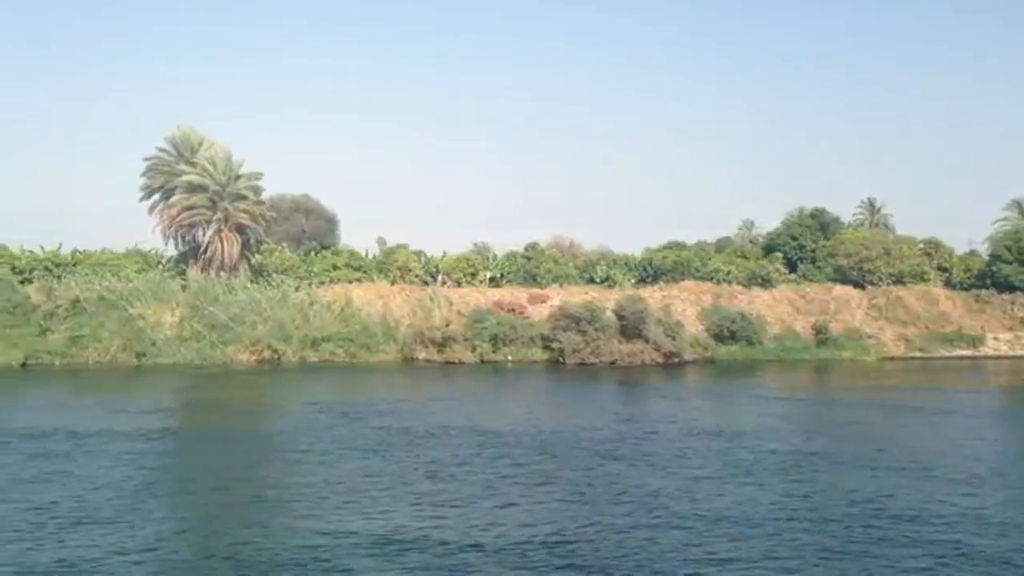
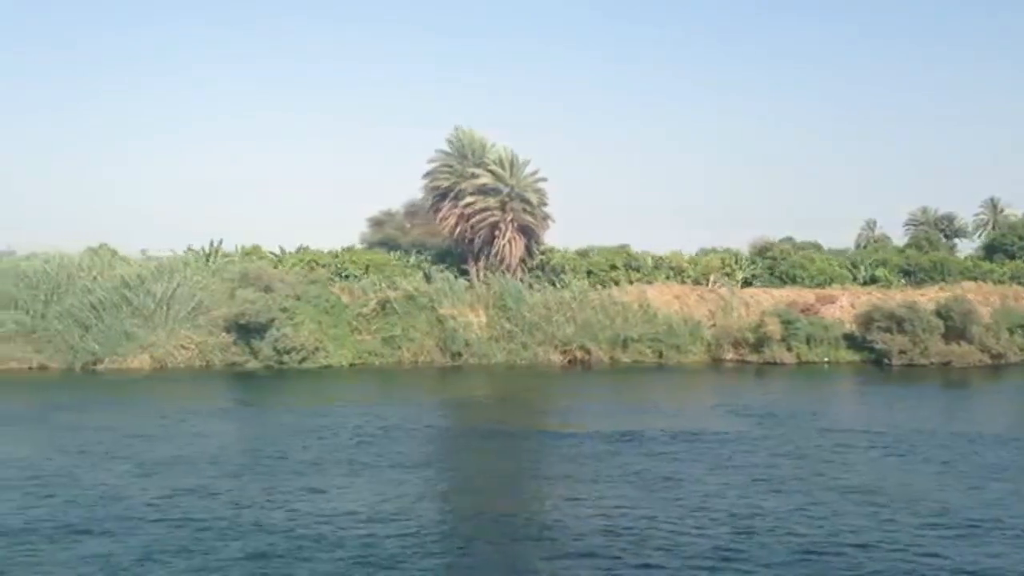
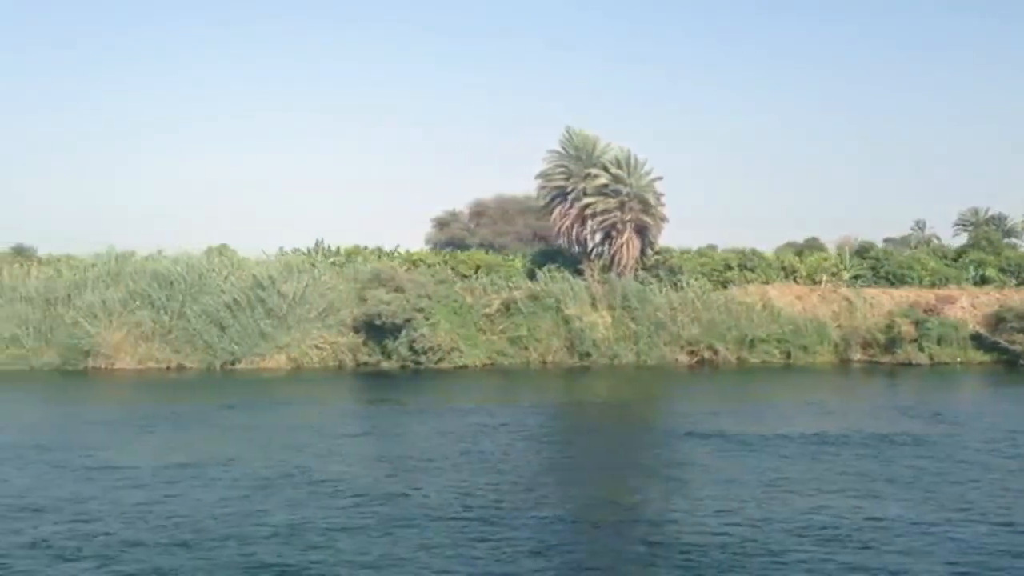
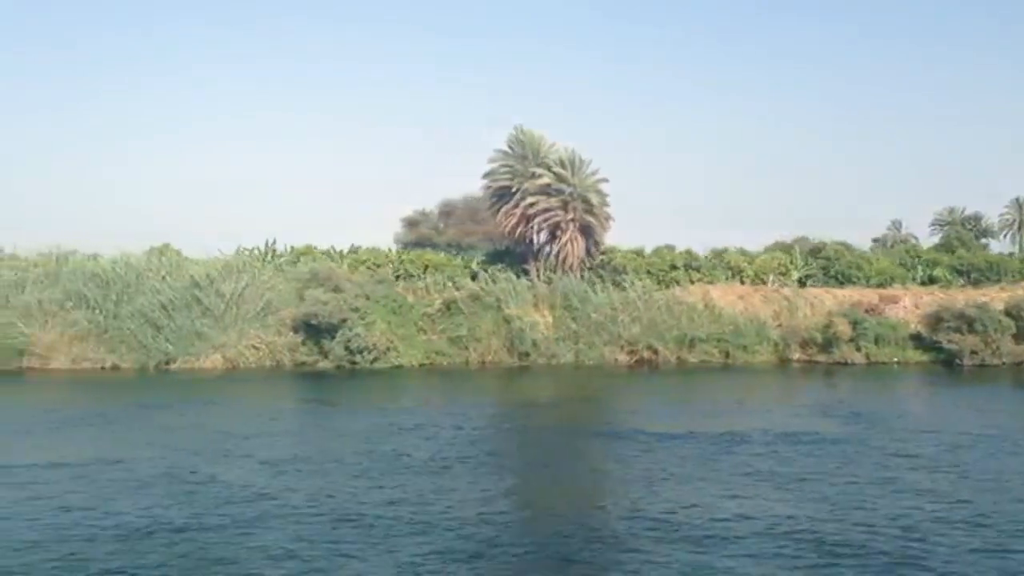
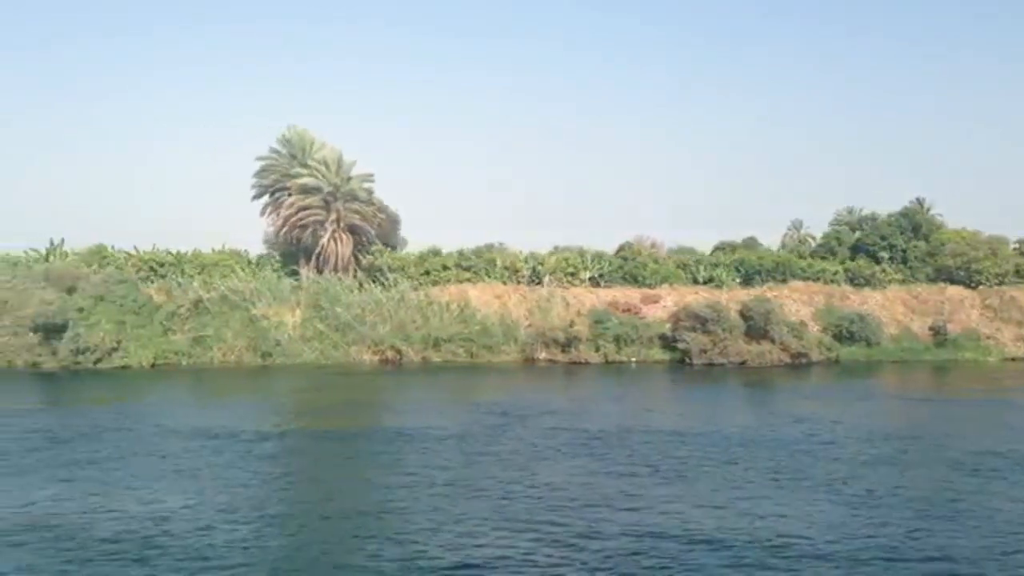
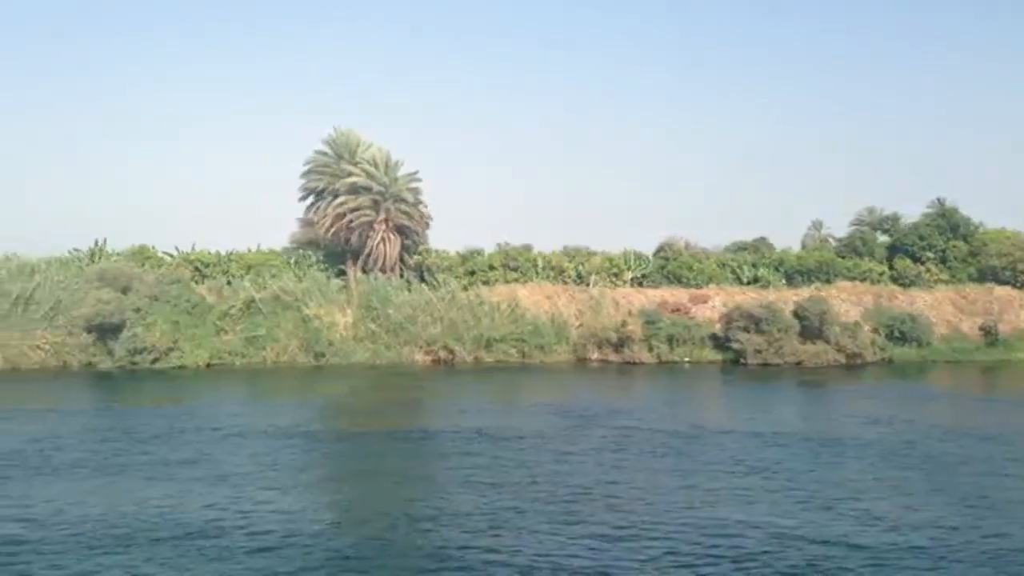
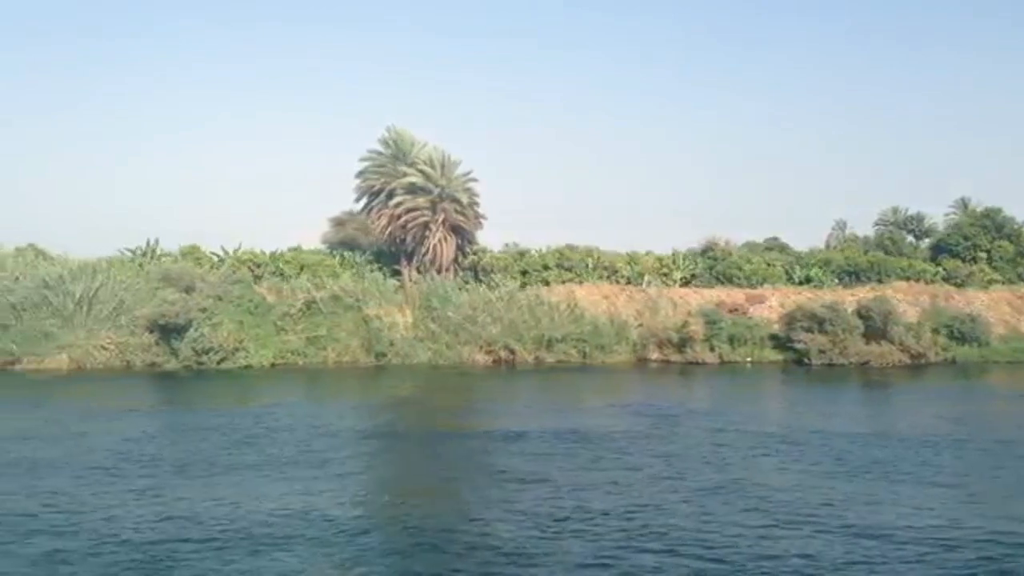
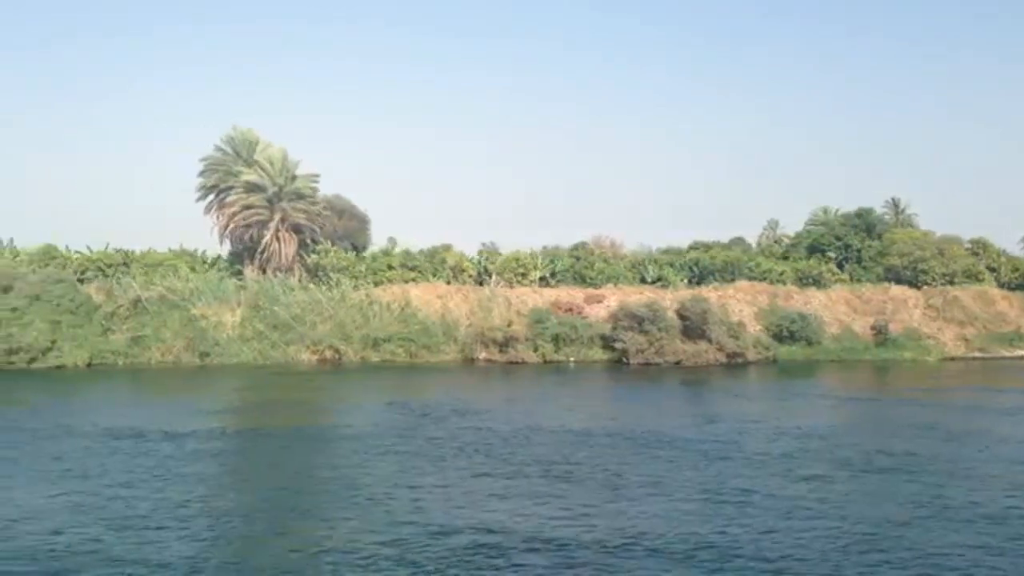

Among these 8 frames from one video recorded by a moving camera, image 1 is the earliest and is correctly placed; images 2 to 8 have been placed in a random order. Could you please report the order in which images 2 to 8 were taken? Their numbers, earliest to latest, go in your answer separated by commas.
8, 5, 6, 7, 2, 4, 3
